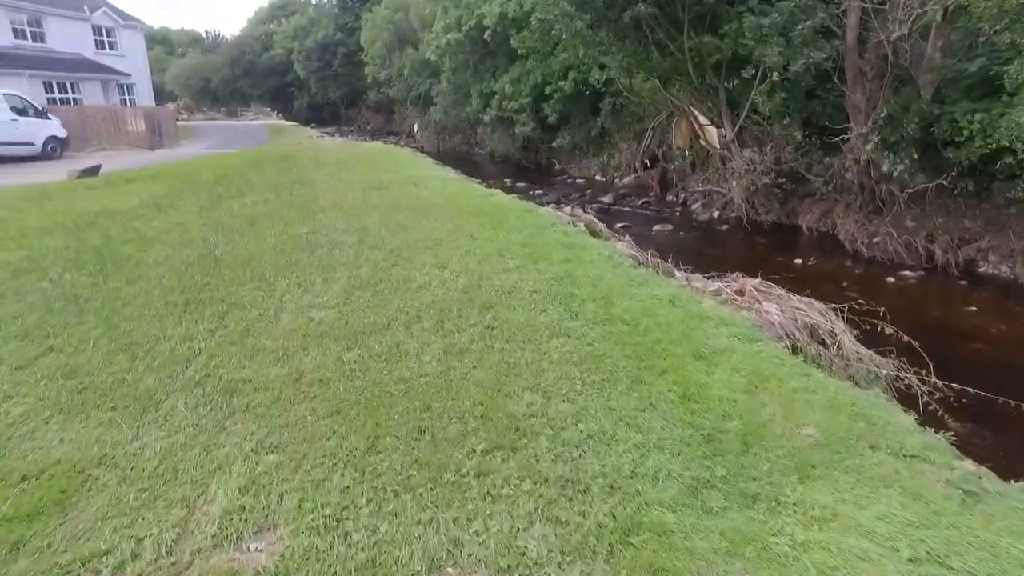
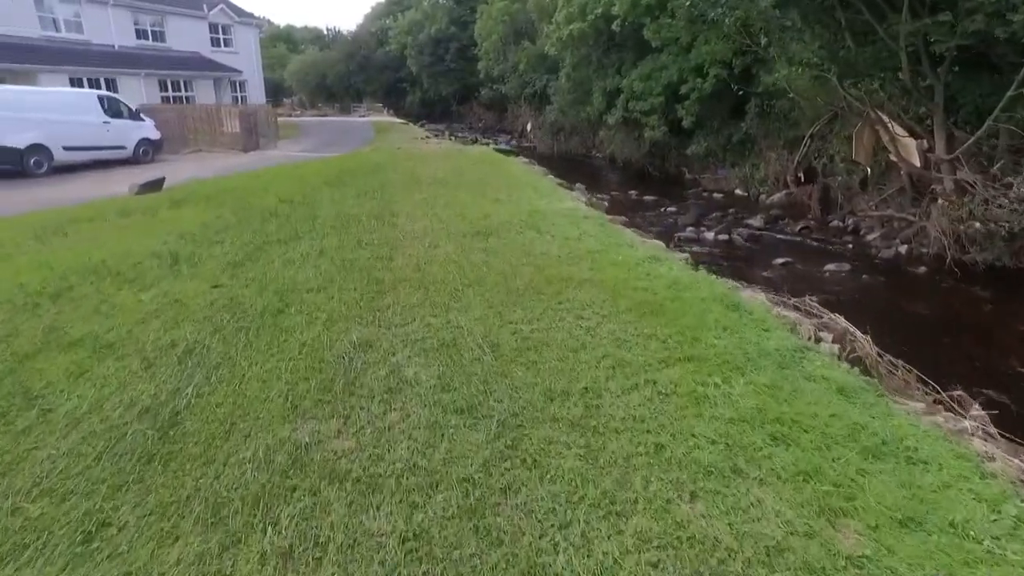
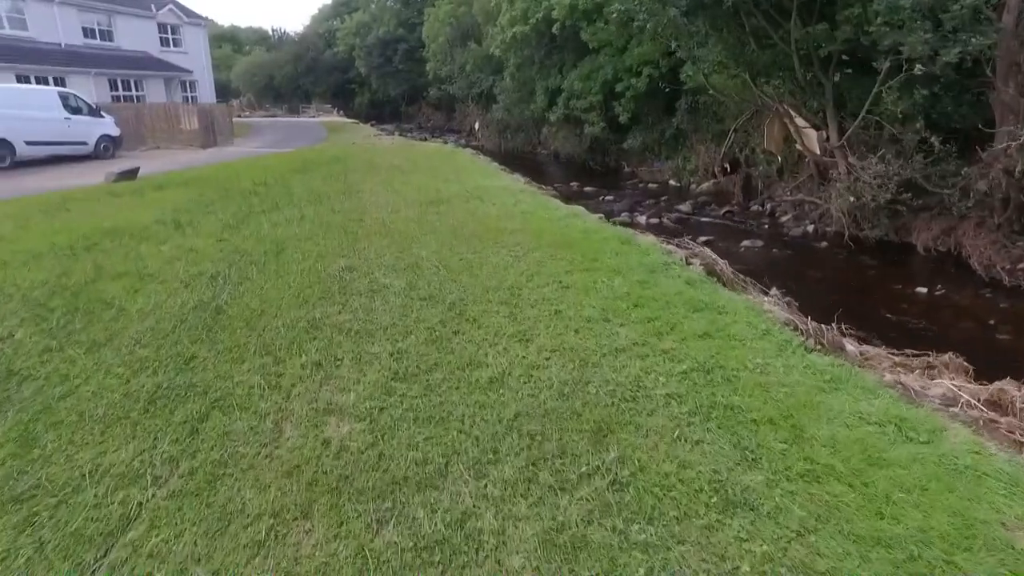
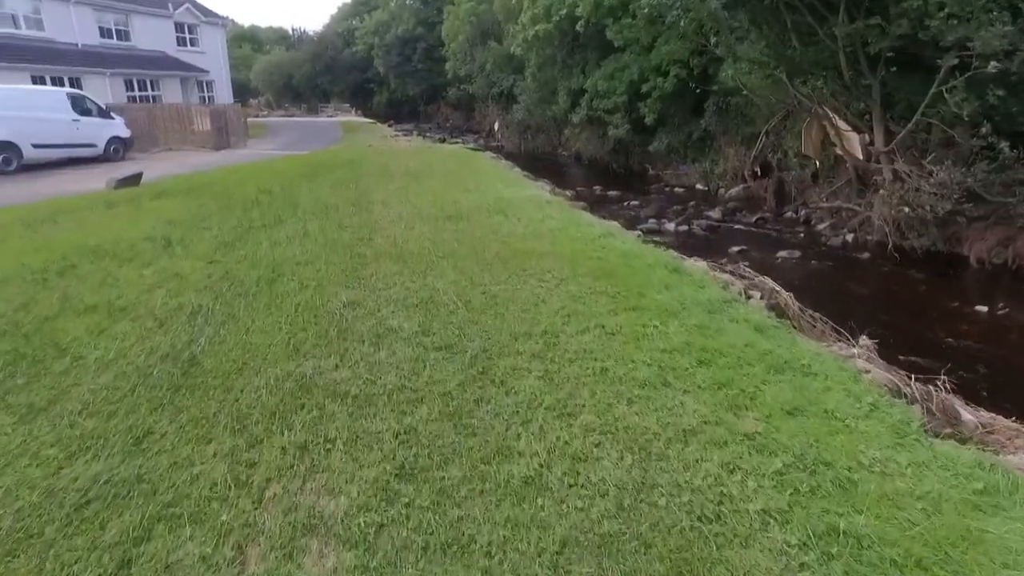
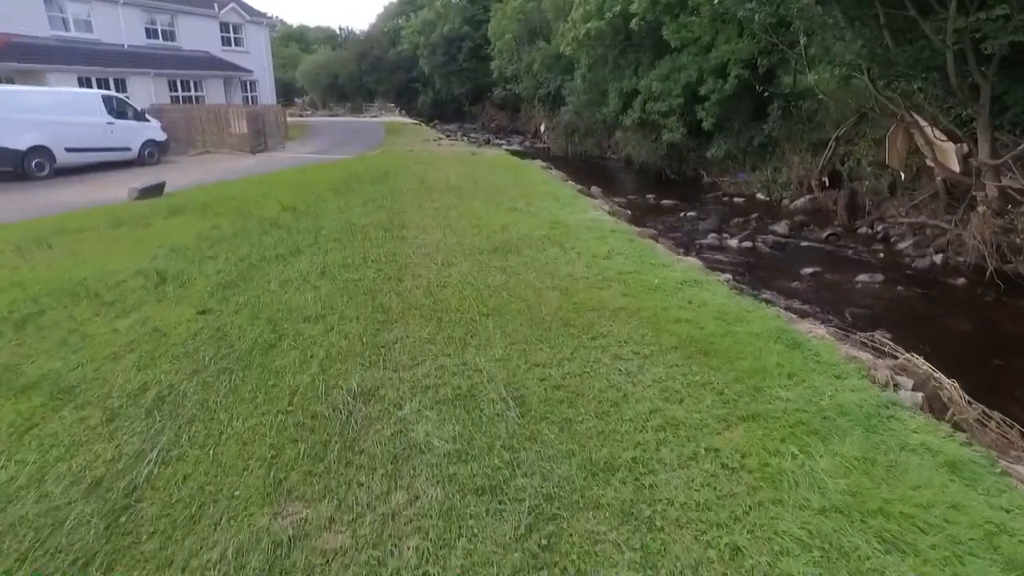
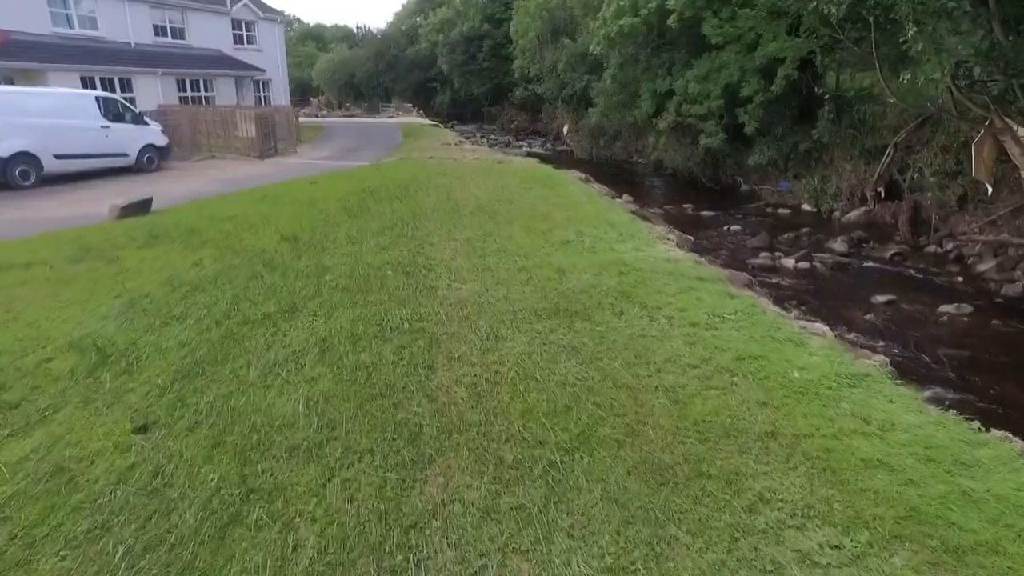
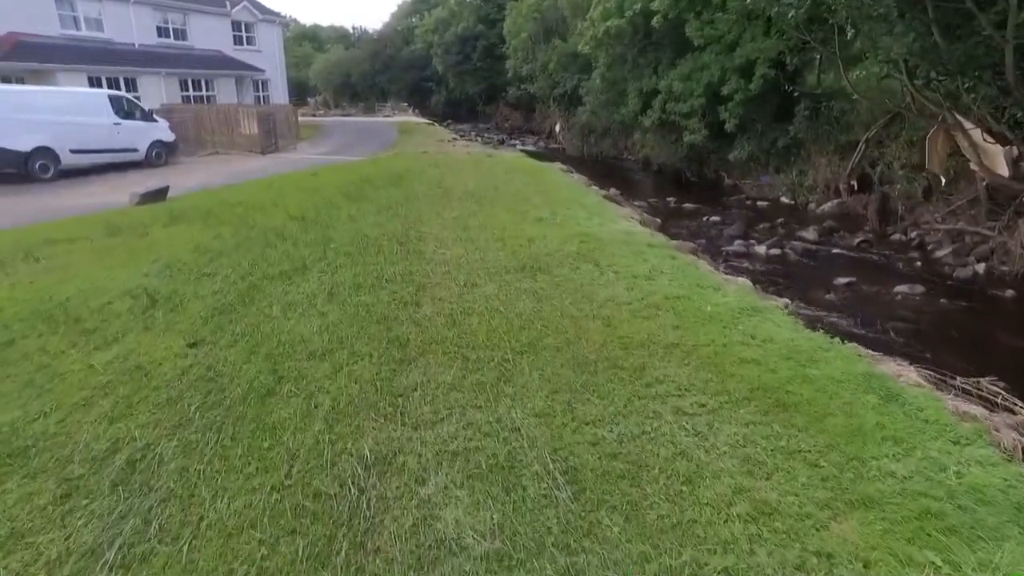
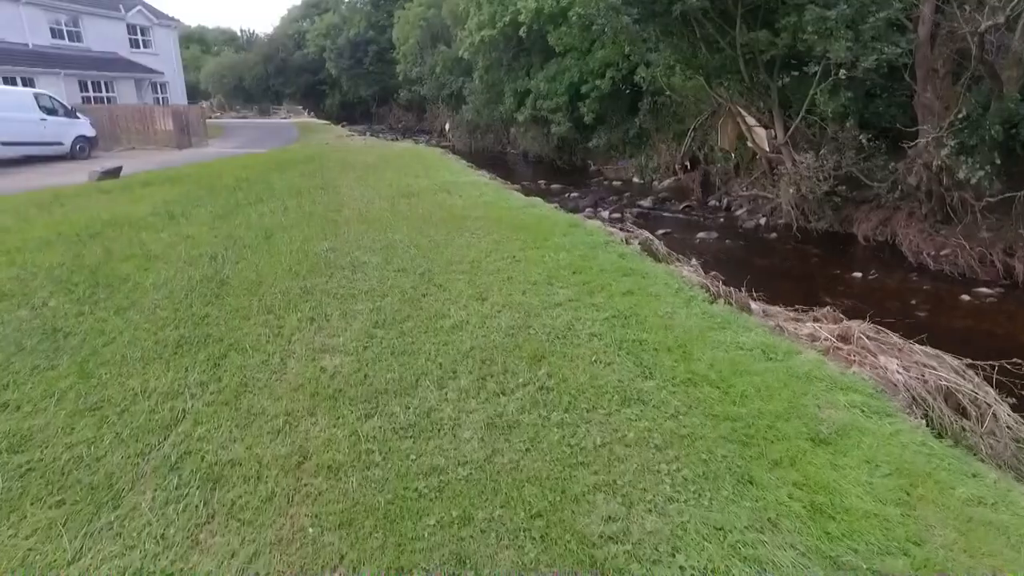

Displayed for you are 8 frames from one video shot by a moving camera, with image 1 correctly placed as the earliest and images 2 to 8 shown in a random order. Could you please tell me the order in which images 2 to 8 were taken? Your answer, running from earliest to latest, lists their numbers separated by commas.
8, 3, 4, 2, 5, 7, 6
